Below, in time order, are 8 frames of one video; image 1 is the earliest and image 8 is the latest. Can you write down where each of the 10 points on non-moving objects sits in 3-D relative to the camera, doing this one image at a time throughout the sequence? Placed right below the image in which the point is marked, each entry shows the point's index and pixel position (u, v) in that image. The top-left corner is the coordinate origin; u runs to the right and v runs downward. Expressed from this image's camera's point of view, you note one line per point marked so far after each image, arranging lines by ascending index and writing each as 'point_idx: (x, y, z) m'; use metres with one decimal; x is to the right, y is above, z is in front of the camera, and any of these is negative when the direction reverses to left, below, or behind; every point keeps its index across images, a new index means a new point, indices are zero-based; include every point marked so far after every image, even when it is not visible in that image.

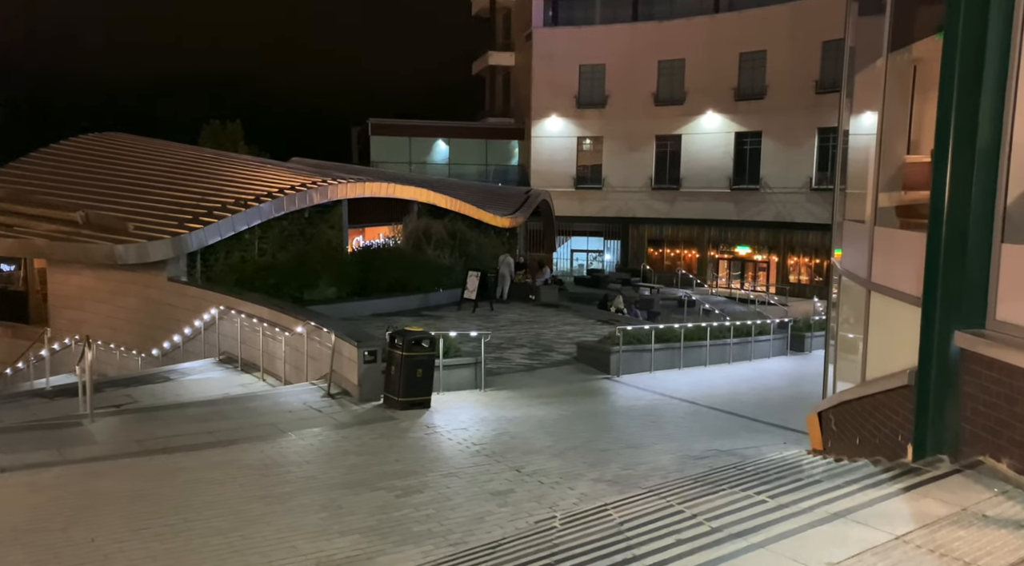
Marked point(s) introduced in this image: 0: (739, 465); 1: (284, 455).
0: (+2.5, -2.0, +8.8) m
1: (-2.4, -1.8, +8.4) m
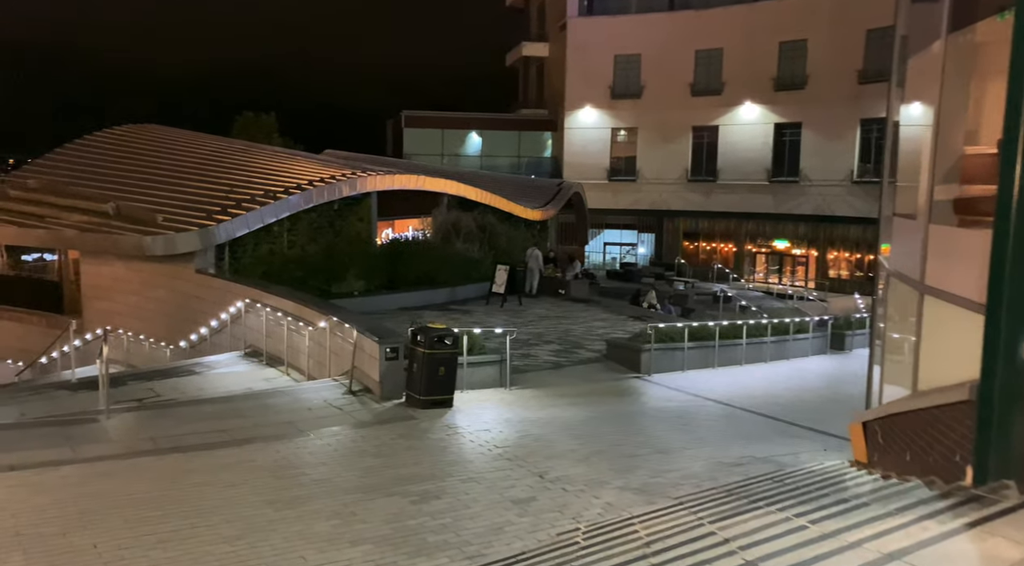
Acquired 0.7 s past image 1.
0: (+2.7, -2.0, +8.4) m
1: (-2.2, -1.8, +8.1) m
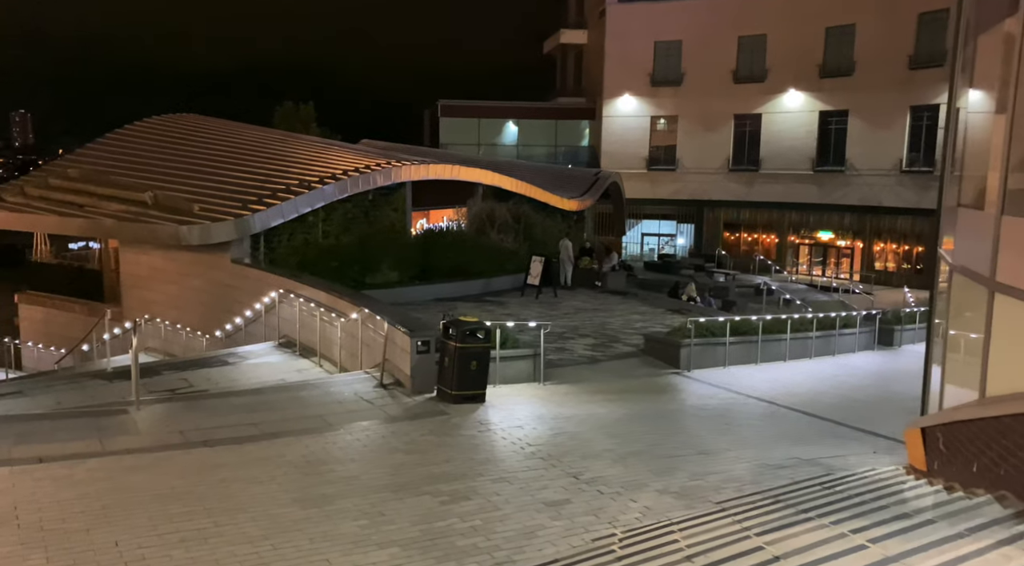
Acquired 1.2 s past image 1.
0: (+3.1, -1.9, +7.9) m
1: (-1.8, -1.7, +7.9) m
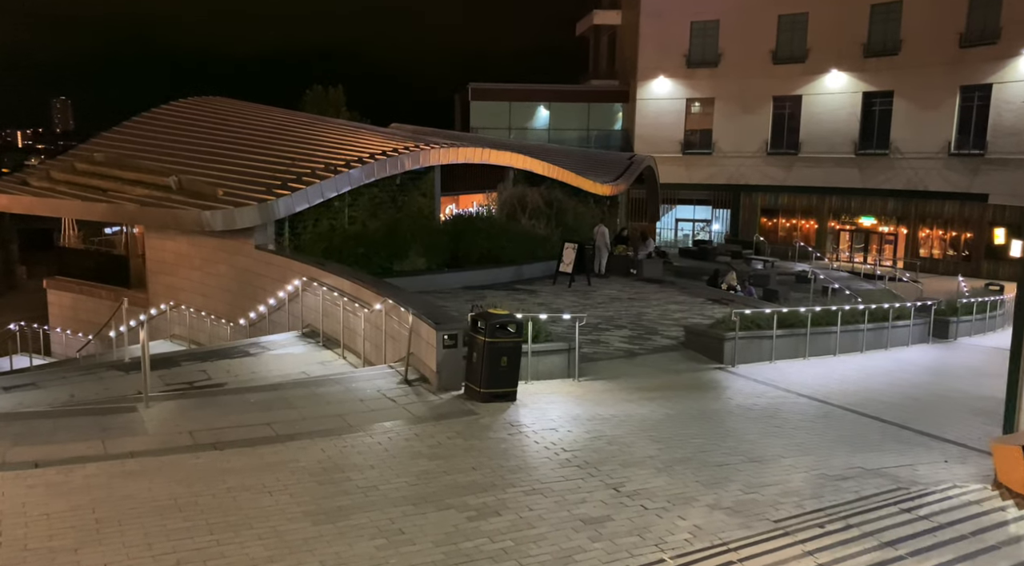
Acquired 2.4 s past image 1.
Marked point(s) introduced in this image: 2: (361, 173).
0: (+3.4, -1.9, +7.1) m
1: (-1.5, -1.6, +7.3) m
2: (-3.3, +2.4, +17.4) m
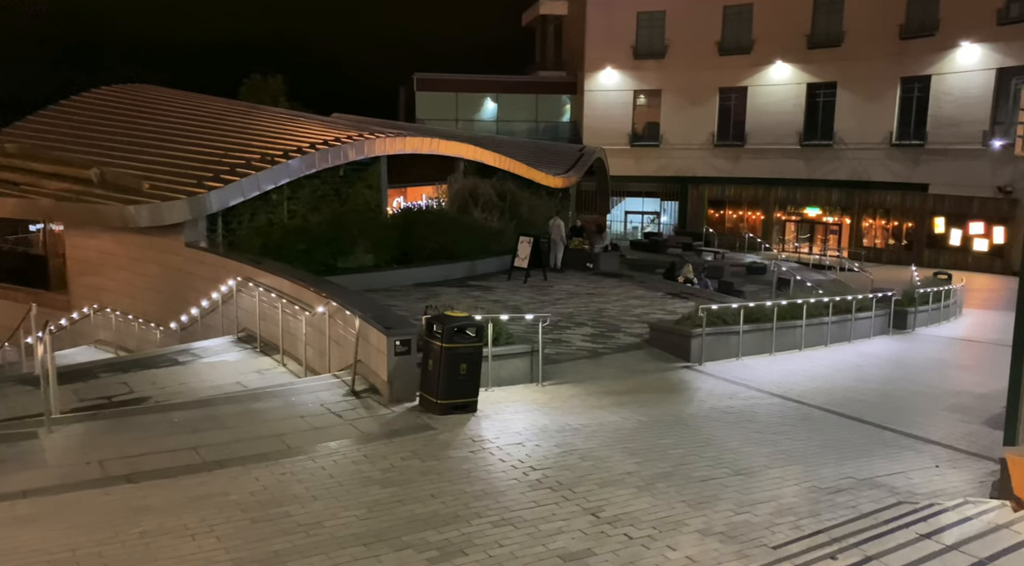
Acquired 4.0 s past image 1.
0: (+3.1, -1.8, +6.5) m
1: (-1.8, -1.6, +6.4) m
2: (-4.3, +2.4, +16.2) m
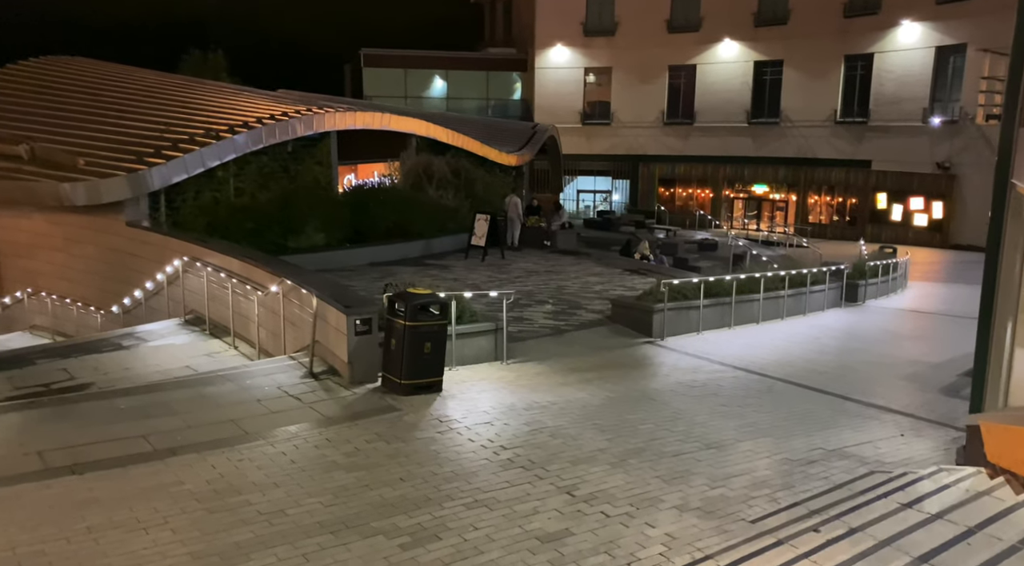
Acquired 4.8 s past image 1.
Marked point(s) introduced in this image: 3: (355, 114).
0: (+2.9, -1.6, +6.5) m
1: (-2.0, -1.4, +6.0) m
2: (-5.2, +2.8, +15.6) m
3: (-3.7, +4.0, +18.8) m
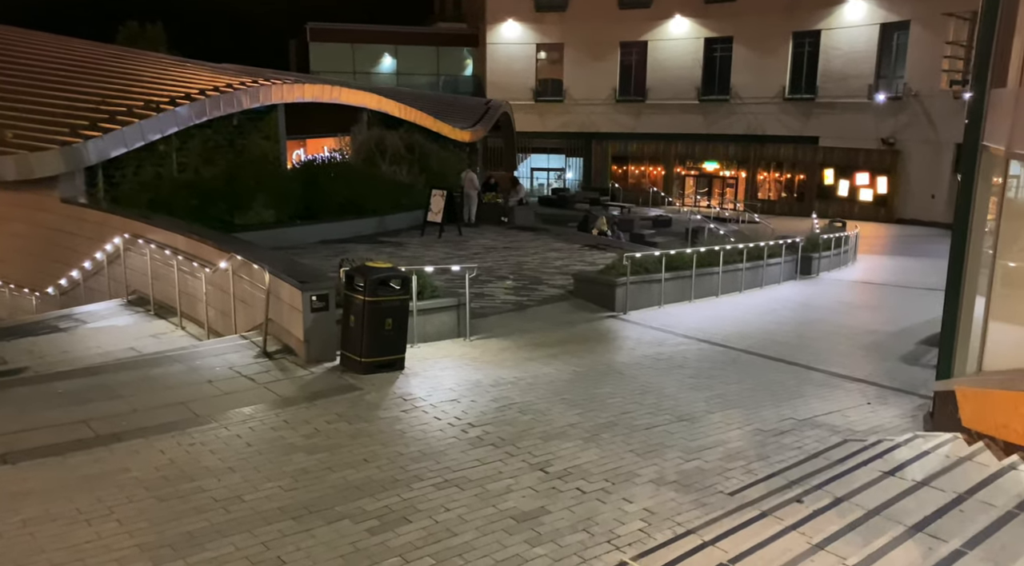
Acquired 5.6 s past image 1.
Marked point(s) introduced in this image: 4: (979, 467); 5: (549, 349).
0: (+2.6, -1.3, +6.4) m
1: (-2.2, -1.2, +5.6) m
2: (-6.0, +3.2, +14.9) m
3: (-4.7, +4.5, +18.1) m
4: (+2.8, -1.1, +4.9) m
5: (+0.4, -0.8, +9.4) m
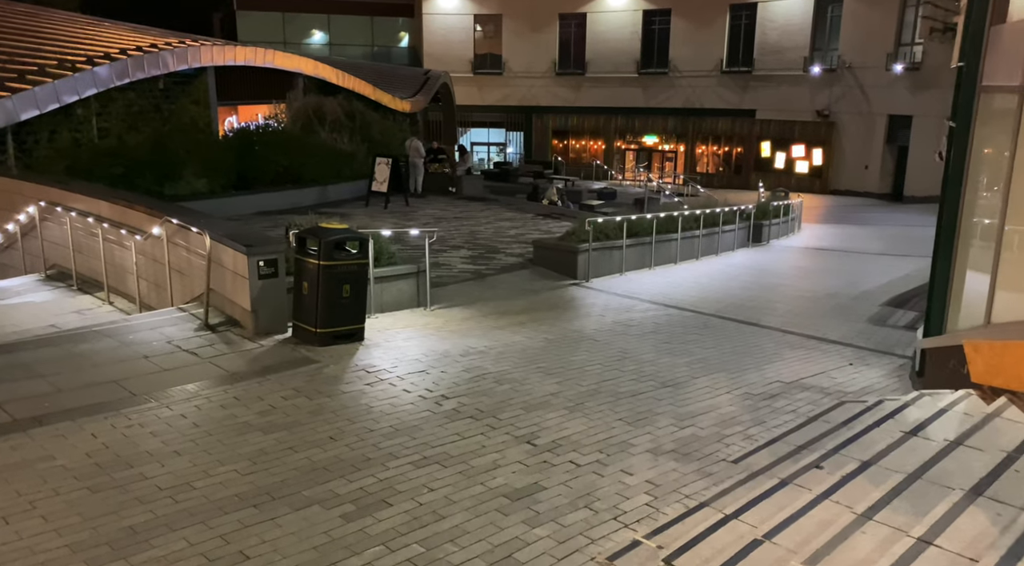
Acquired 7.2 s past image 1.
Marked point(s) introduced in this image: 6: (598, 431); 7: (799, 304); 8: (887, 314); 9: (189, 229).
0: (+2.5, -0.9, +6.0) m
1: (-2.3, -1.0, +4.9) m
2: (-6.9, +3.6, +13.7) m
3: (-5.9, +5.0, +17.0) m
4: (+2.8, -0.8, +4.5) m
5: (0.0, -0.4, +8.9) m
6: (+0.6, -1.0, +5.5) m
7: (+4.0, -0.3, +11.2) m
8: (+5.0, -0.4, +10.6) m
9: (-3.2, +0.5, +7.9) m
